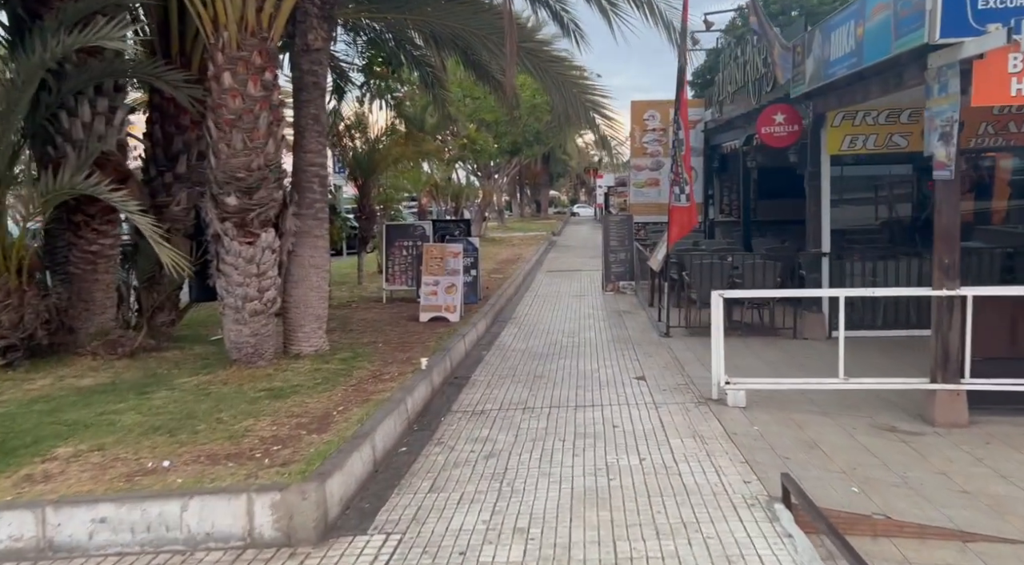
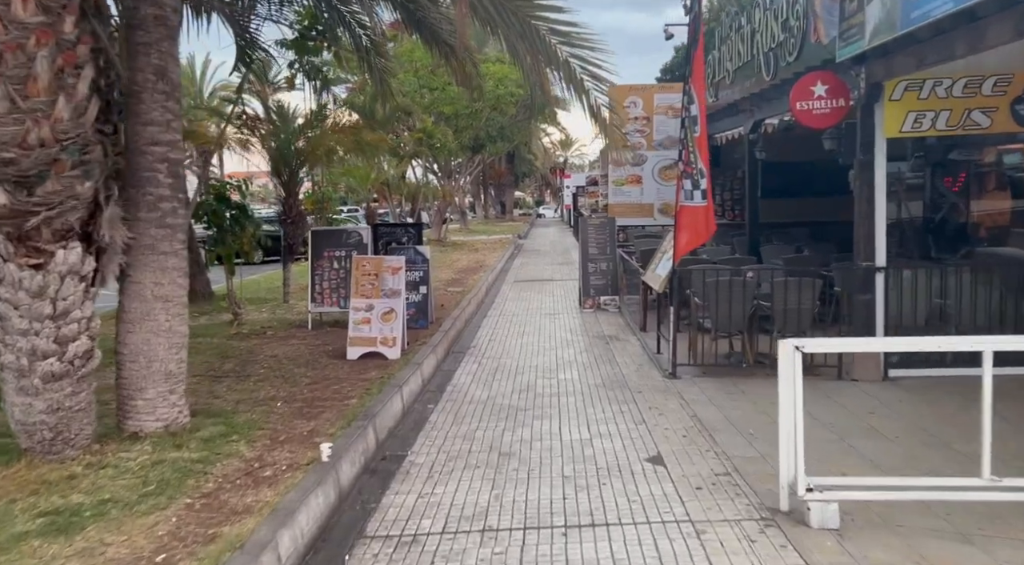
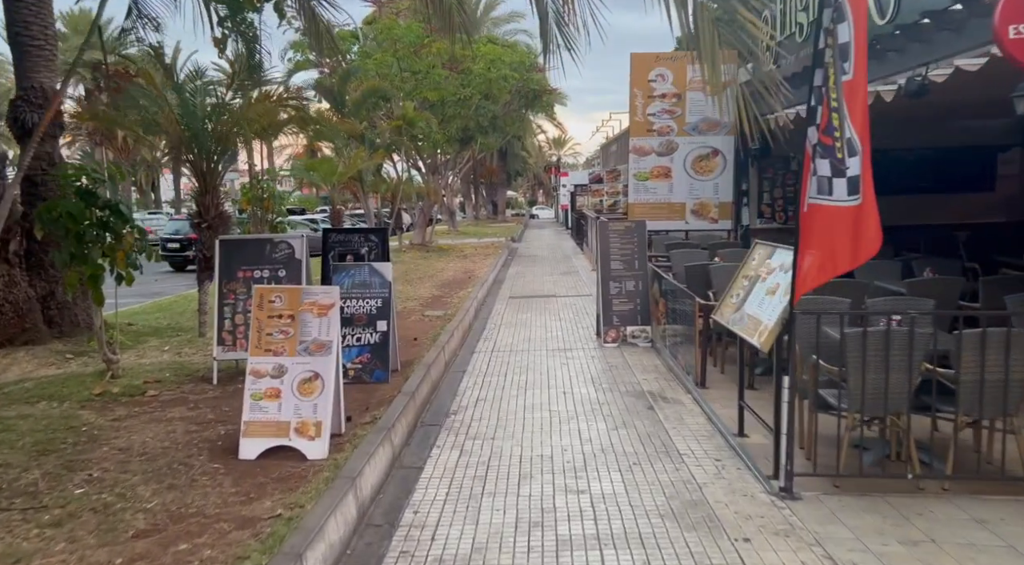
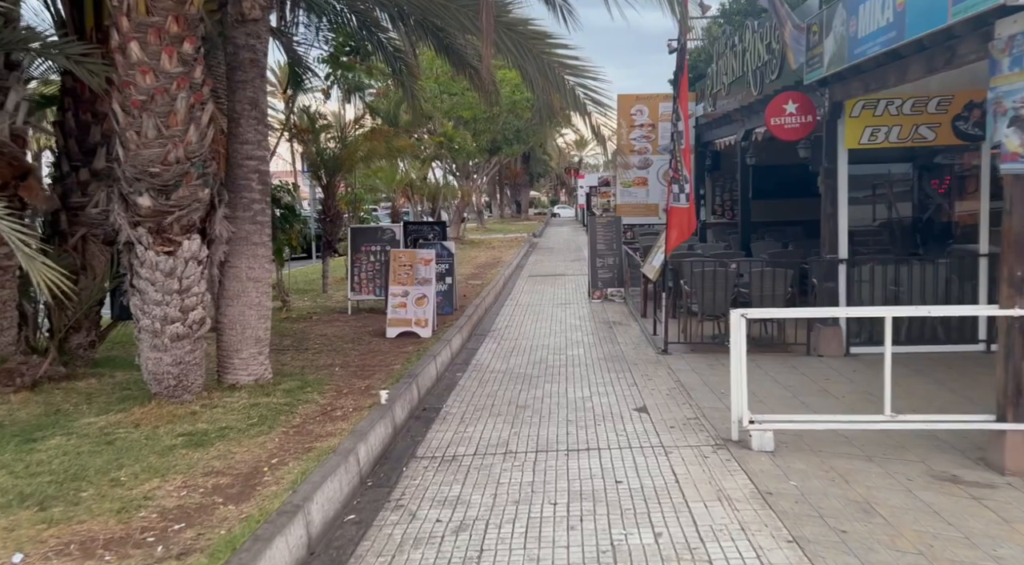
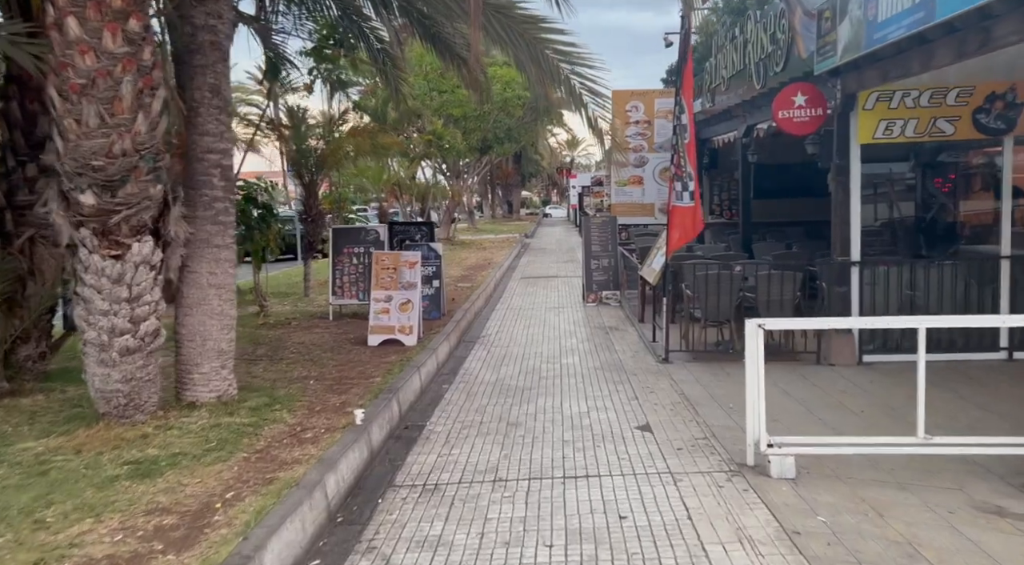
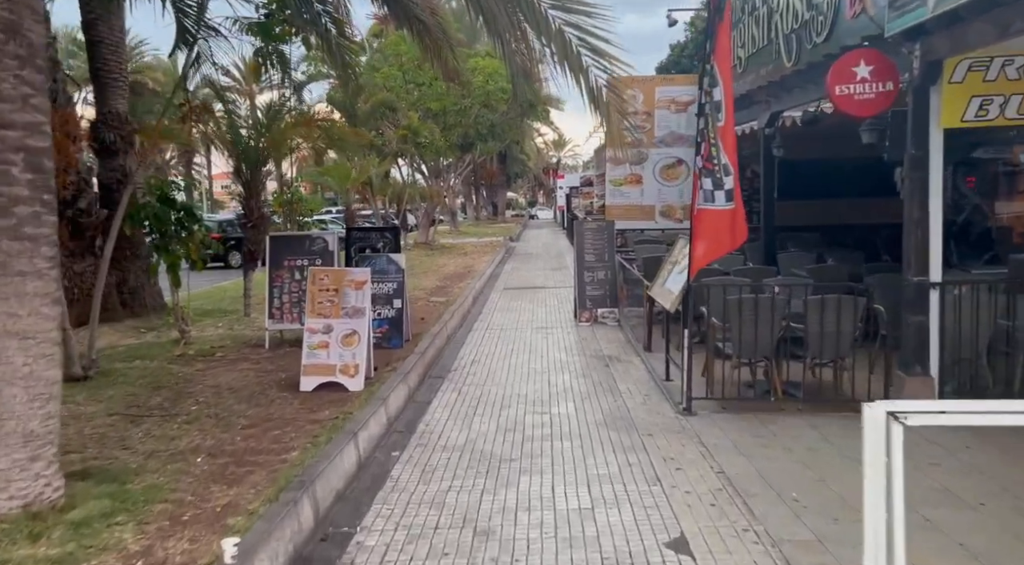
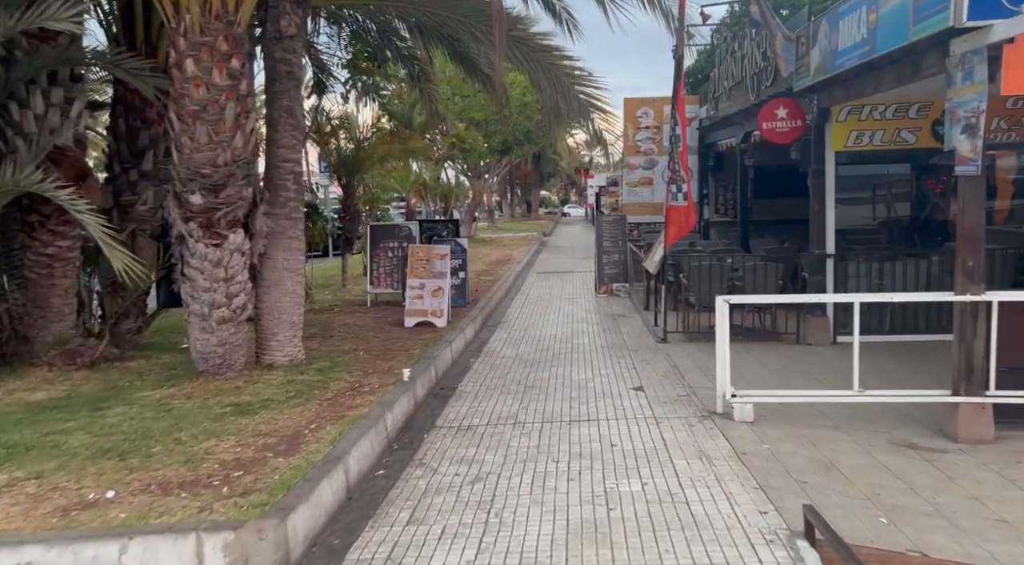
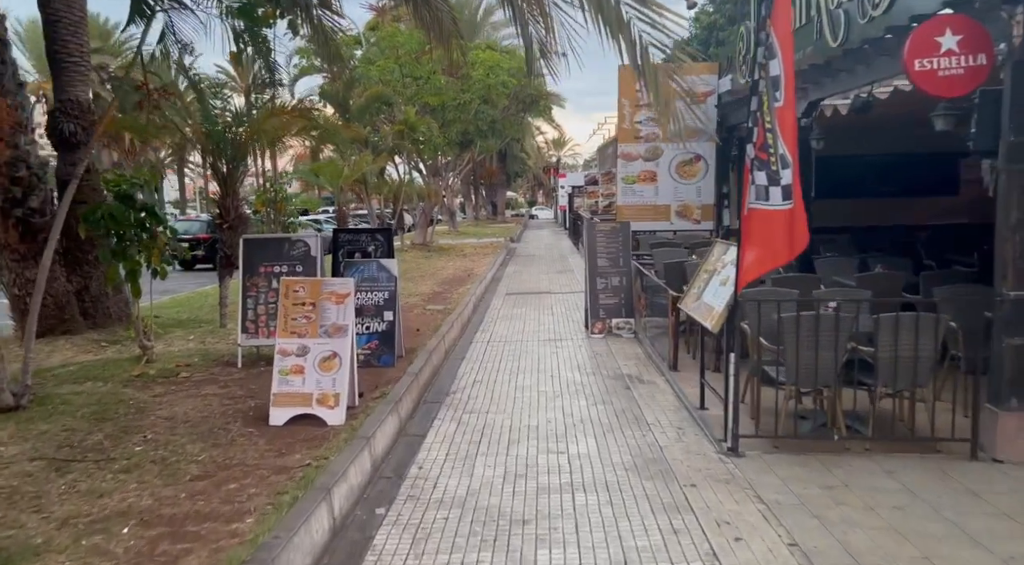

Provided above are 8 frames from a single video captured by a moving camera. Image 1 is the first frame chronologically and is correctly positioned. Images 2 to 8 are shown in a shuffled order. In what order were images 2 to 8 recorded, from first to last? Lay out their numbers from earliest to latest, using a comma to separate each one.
7, 4, 5, 2, 6, 8, 3
